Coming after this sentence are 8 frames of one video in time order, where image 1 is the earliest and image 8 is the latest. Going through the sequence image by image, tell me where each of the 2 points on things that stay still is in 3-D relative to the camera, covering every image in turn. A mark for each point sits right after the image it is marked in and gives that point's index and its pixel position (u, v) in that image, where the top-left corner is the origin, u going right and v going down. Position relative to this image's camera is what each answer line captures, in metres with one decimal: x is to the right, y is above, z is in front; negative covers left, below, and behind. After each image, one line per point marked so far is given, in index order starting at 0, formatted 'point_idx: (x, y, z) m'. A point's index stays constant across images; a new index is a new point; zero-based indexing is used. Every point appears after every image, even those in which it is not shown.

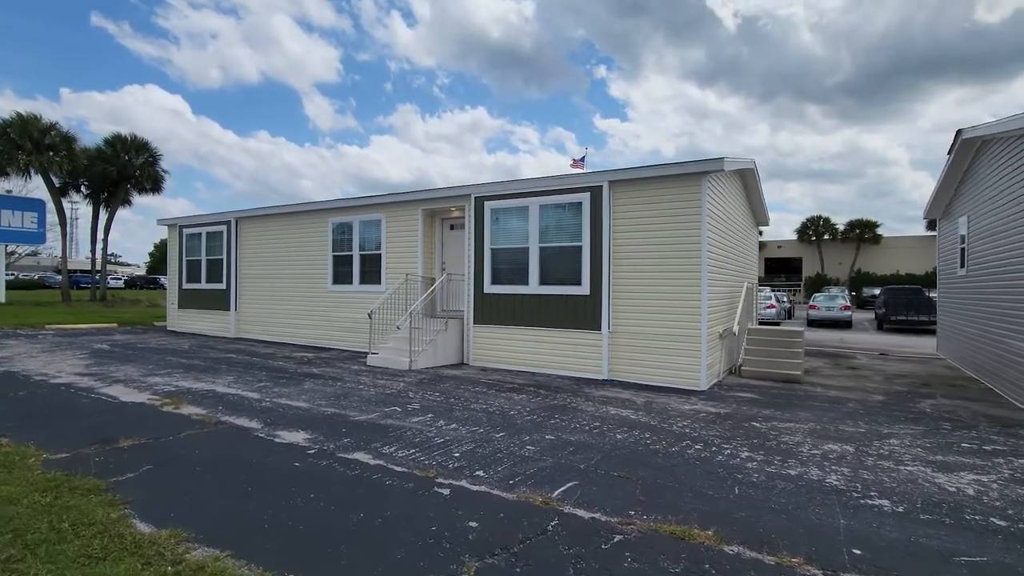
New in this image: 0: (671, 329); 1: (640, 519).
0: (+2.6, -0.7, +8.5) m
1: (+0.8, -1.4, +3.3) m
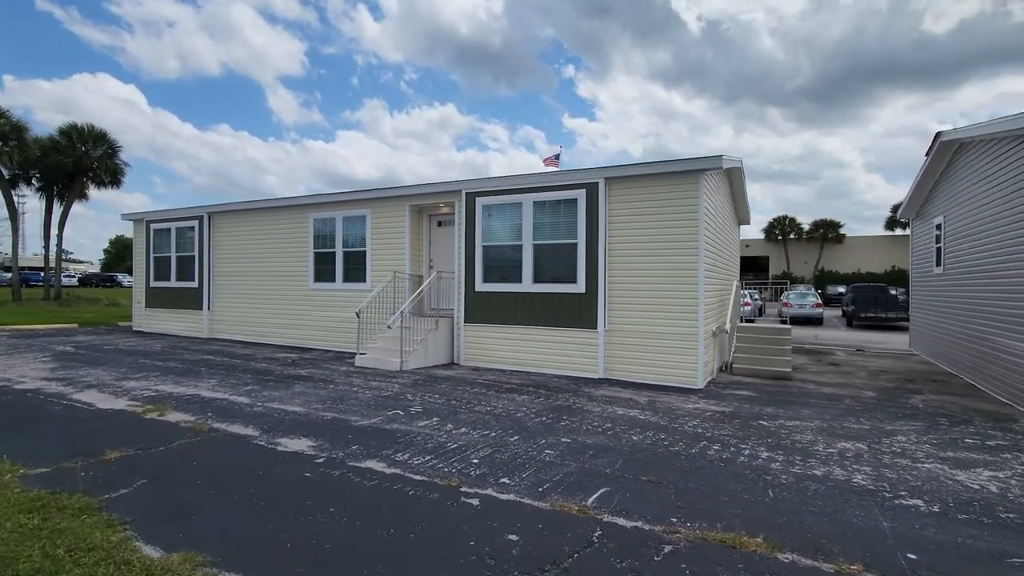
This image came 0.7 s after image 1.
0: (+2.6, -0.6, +8.4) m
1: (+1.0, -1.4, +3.1) m
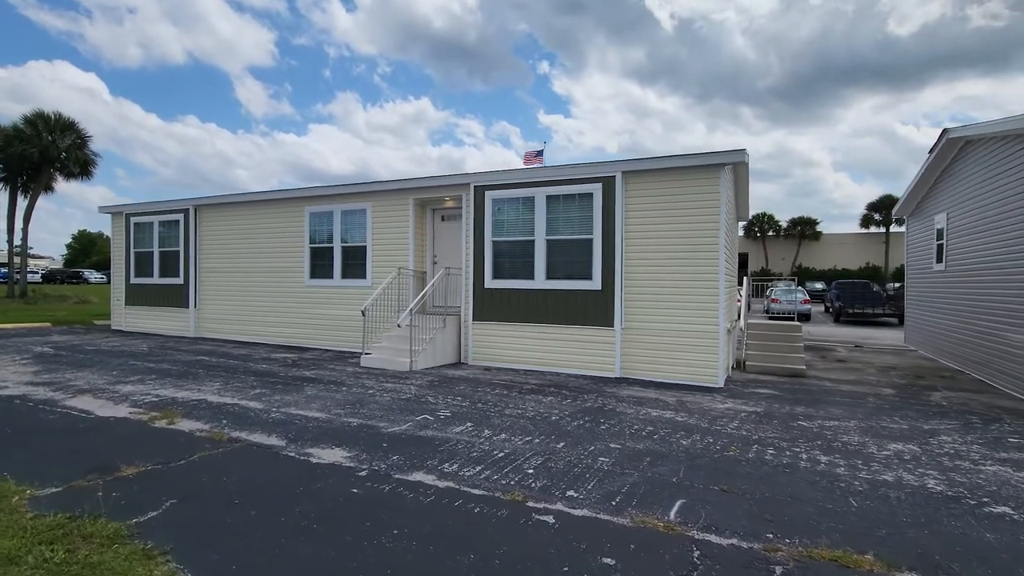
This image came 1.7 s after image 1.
0: (+2.8, -0.6, +8.2) m
1: (+1.5, -1.4, +2.9) m
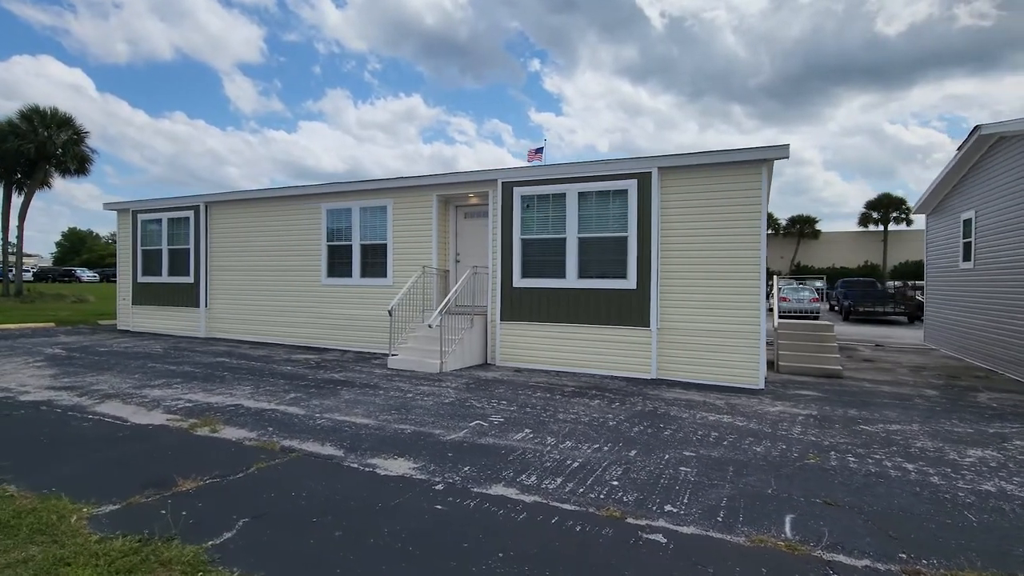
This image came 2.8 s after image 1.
0: (+3.4, -0.6, +8.0) m
1: (+2.1, -1.4, +2.7) m
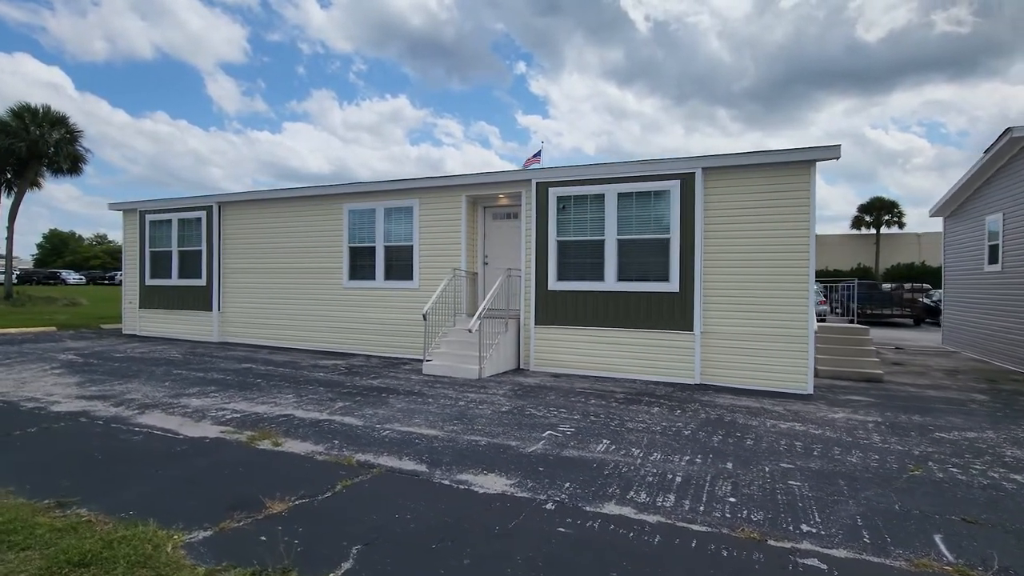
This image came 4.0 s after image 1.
0: (+4.0, -0.6, +7.9) m
1: (+2.9, -1.4, +2.5) m
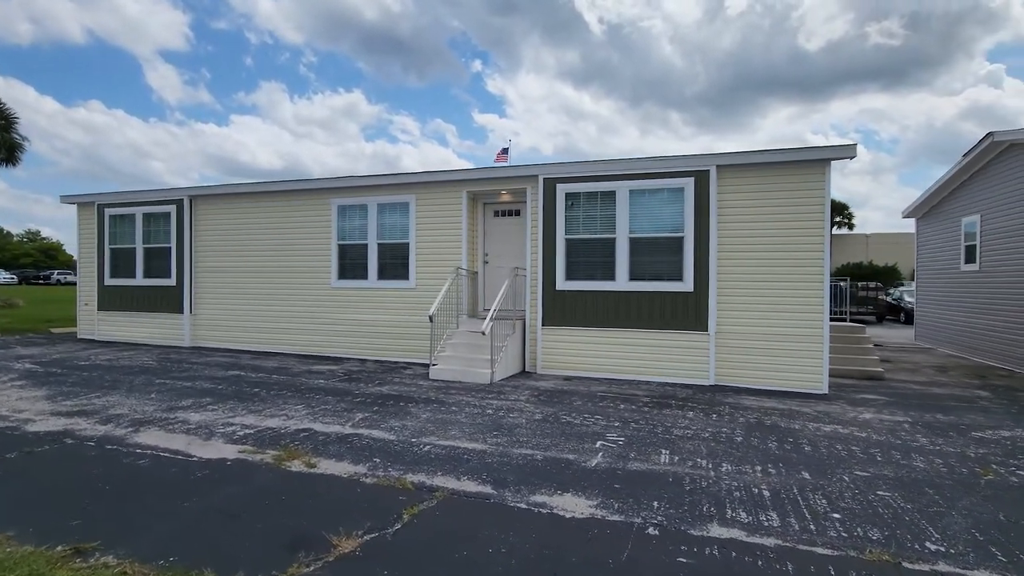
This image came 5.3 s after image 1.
0: (+4.2, -0.6, +7.8) m
1: (+3.5, -1.5, +2.4) m
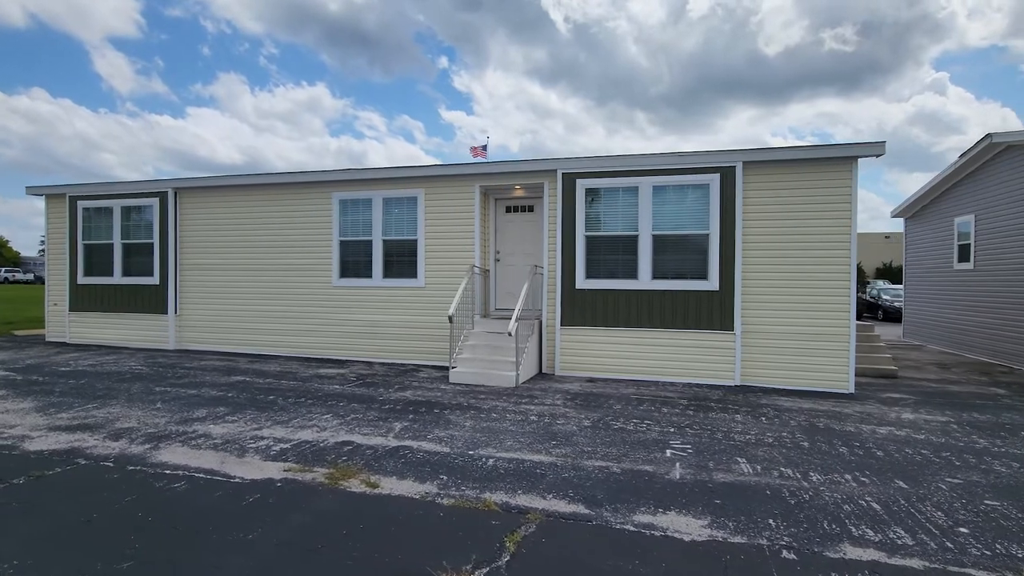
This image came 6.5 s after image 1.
0: (+4.5, -0.6, +7.7) m
1: (+4.2, -1.5, +2.3) m
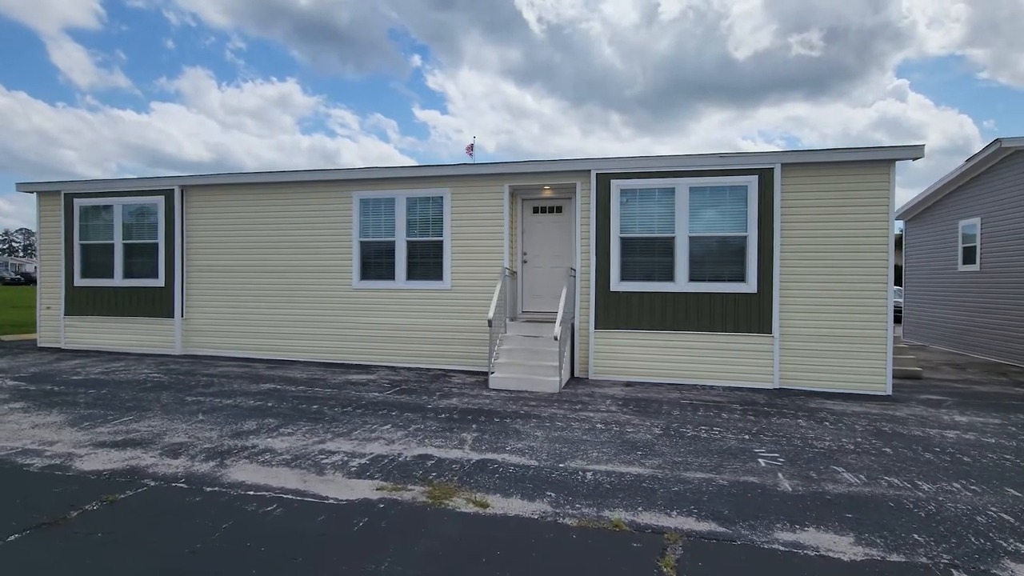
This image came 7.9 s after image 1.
0: (+5.1, -0.6, +7.8) m
1: (+5.0, -1.5, +2.3) m
